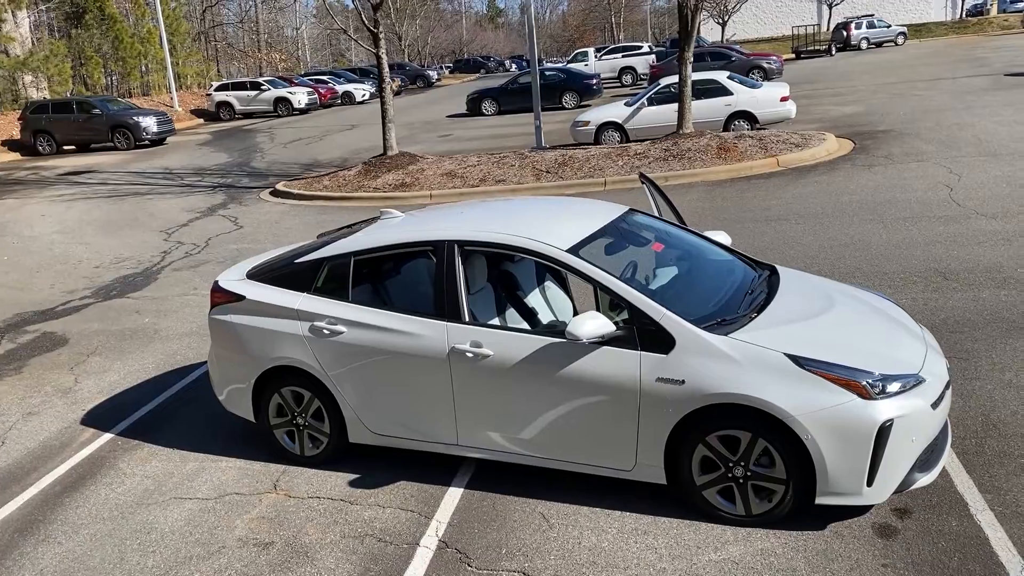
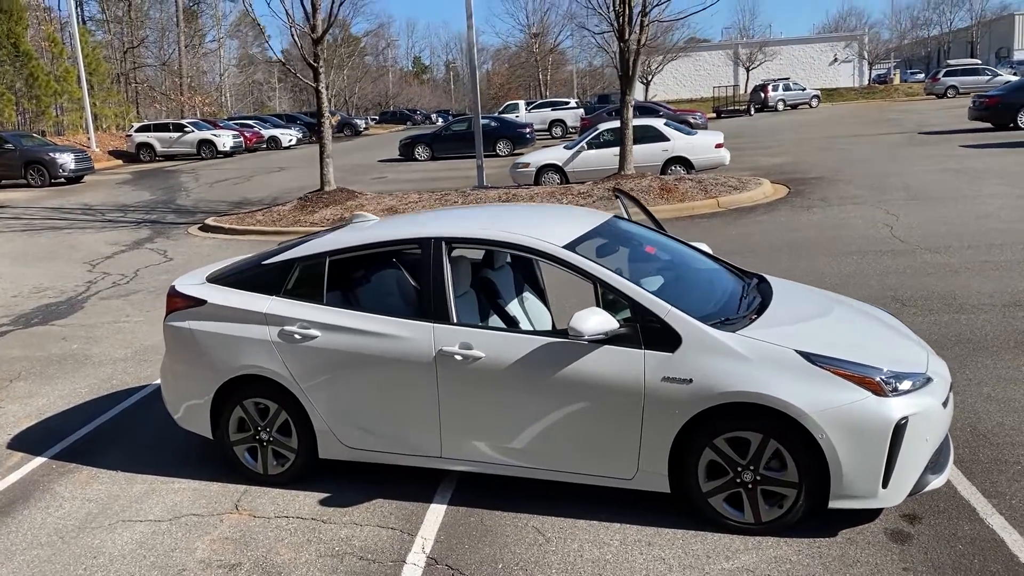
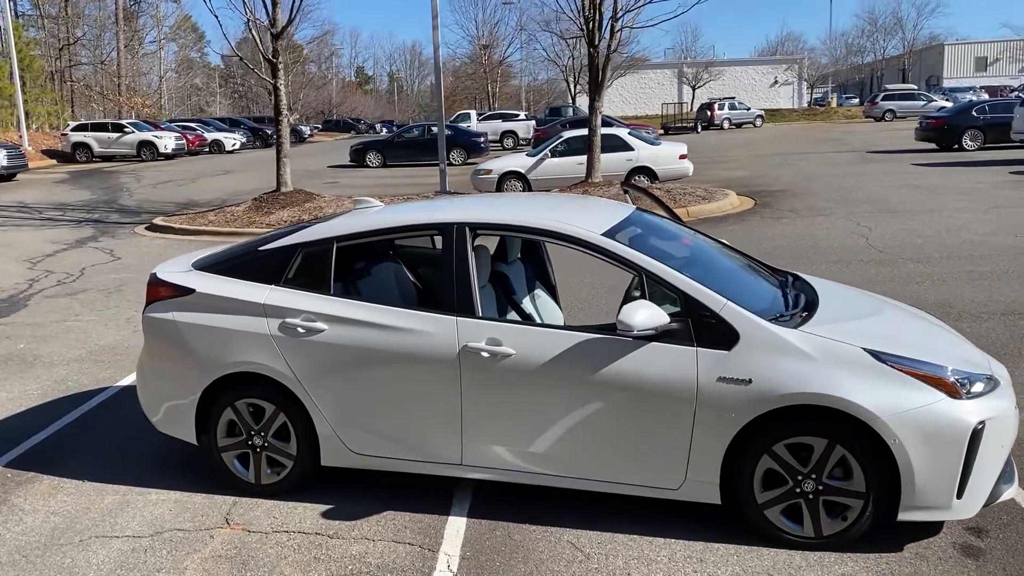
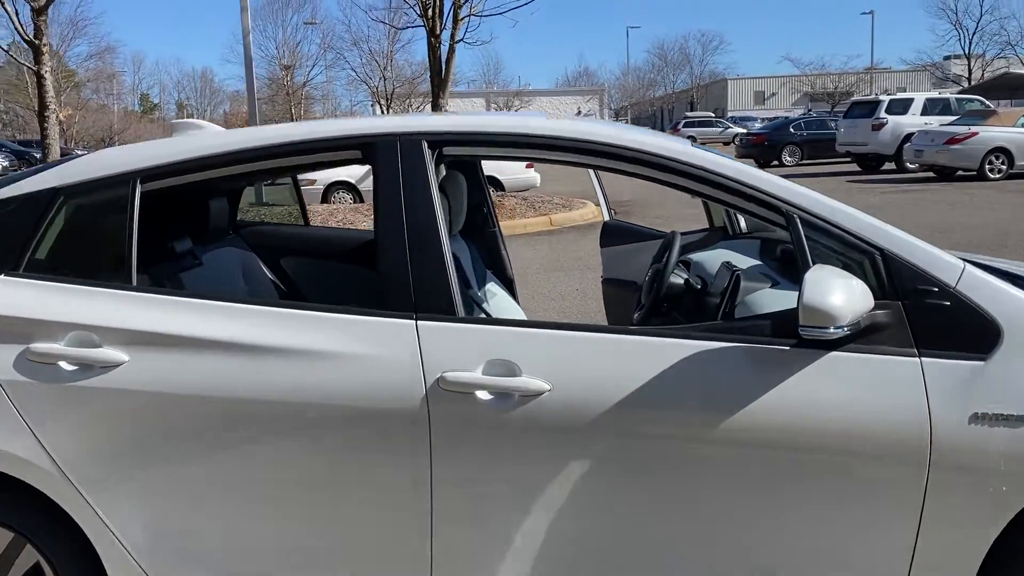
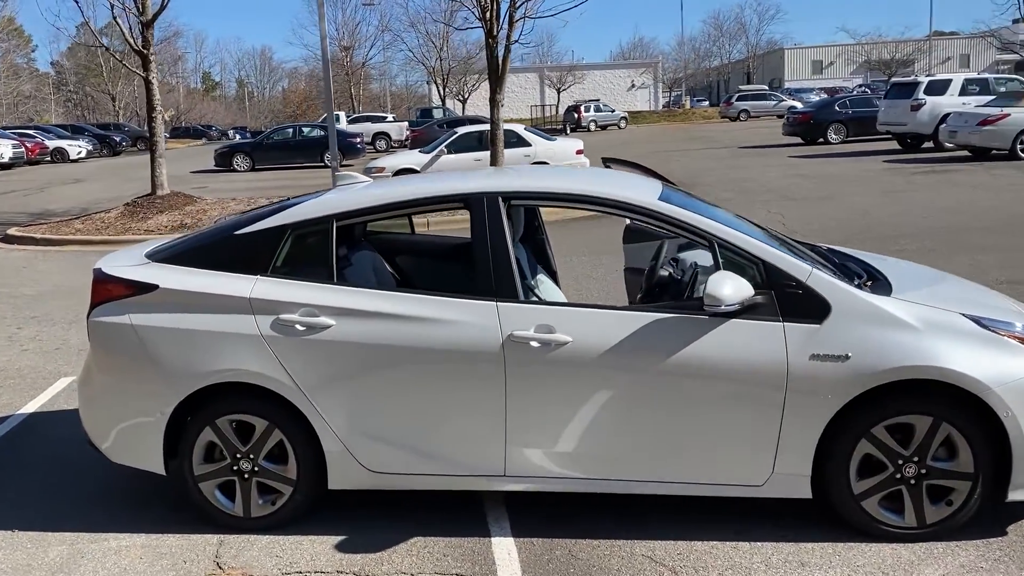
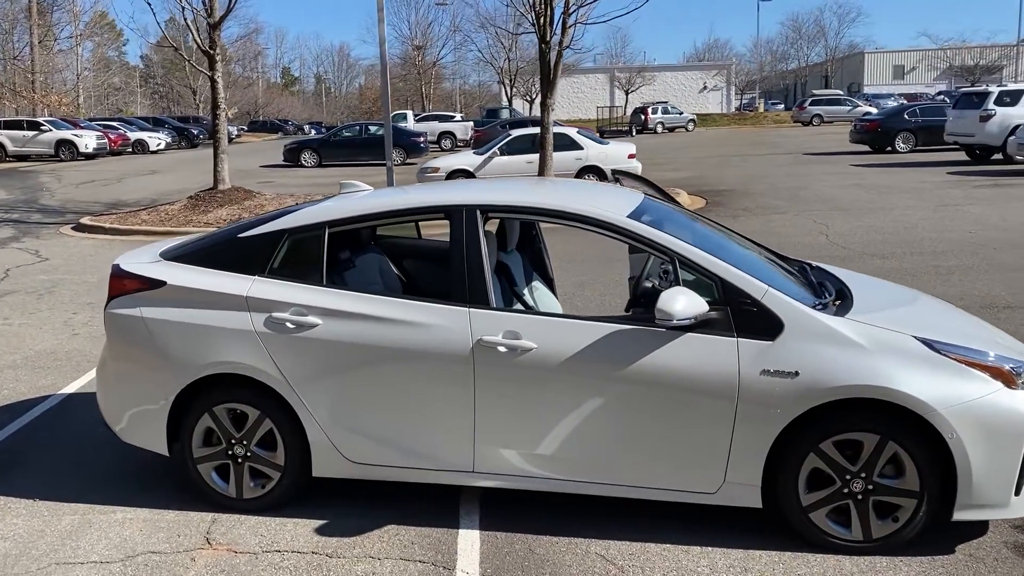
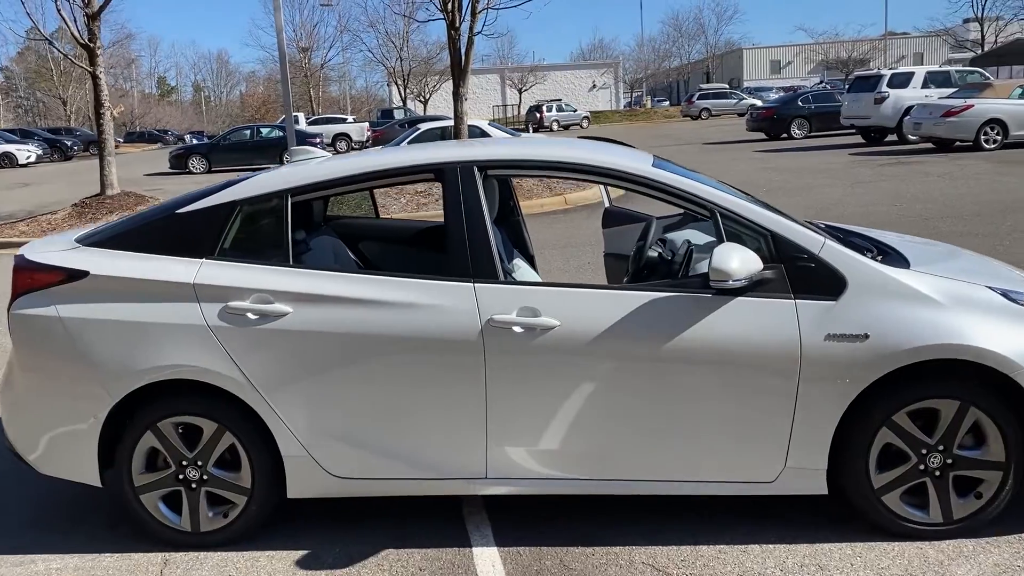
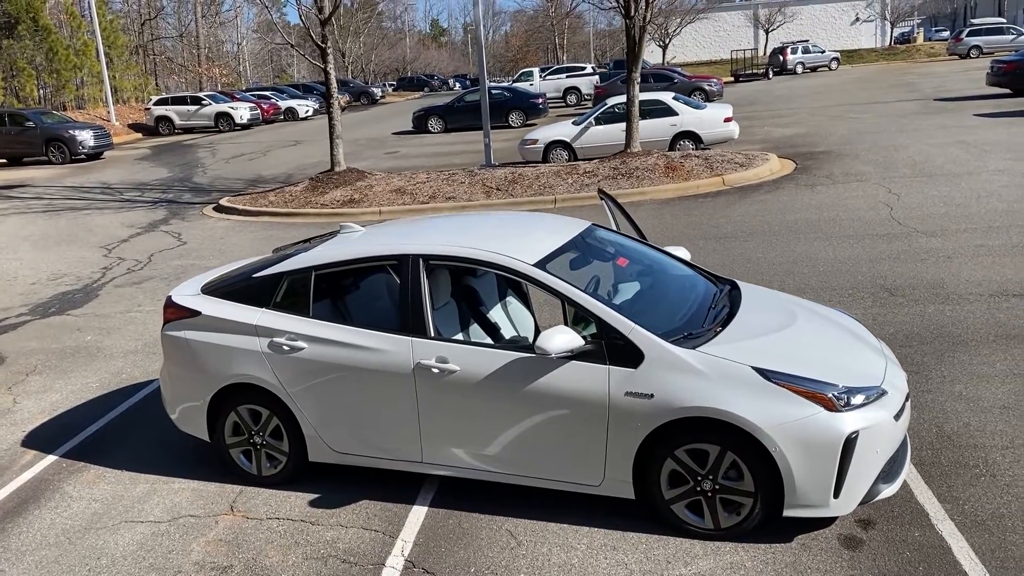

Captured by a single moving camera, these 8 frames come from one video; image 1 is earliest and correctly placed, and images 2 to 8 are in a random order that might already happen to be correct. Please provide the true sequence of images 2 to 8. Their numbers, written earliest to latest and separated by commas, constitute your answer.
8, 2, 3, 6, 5, 7, 4
